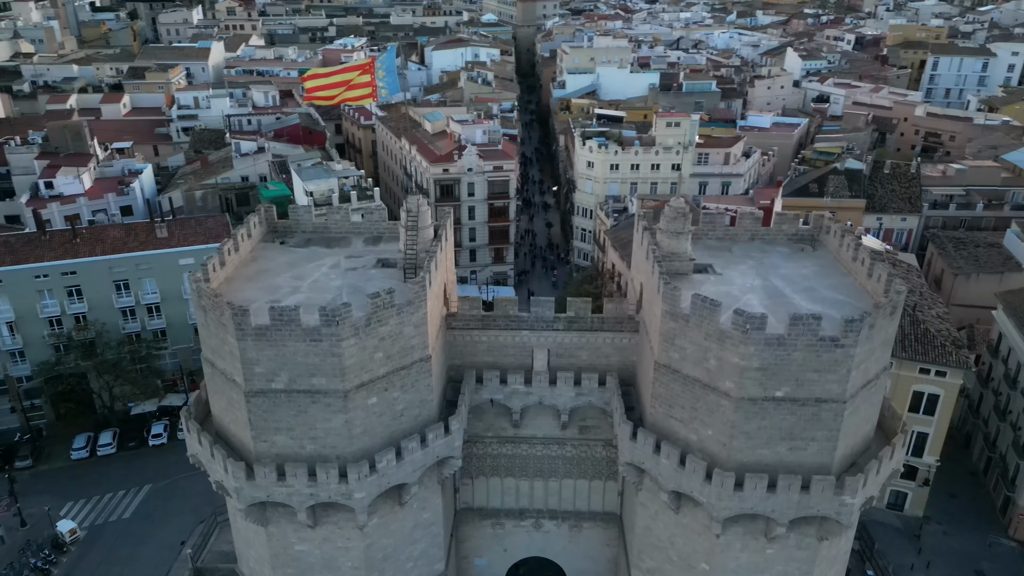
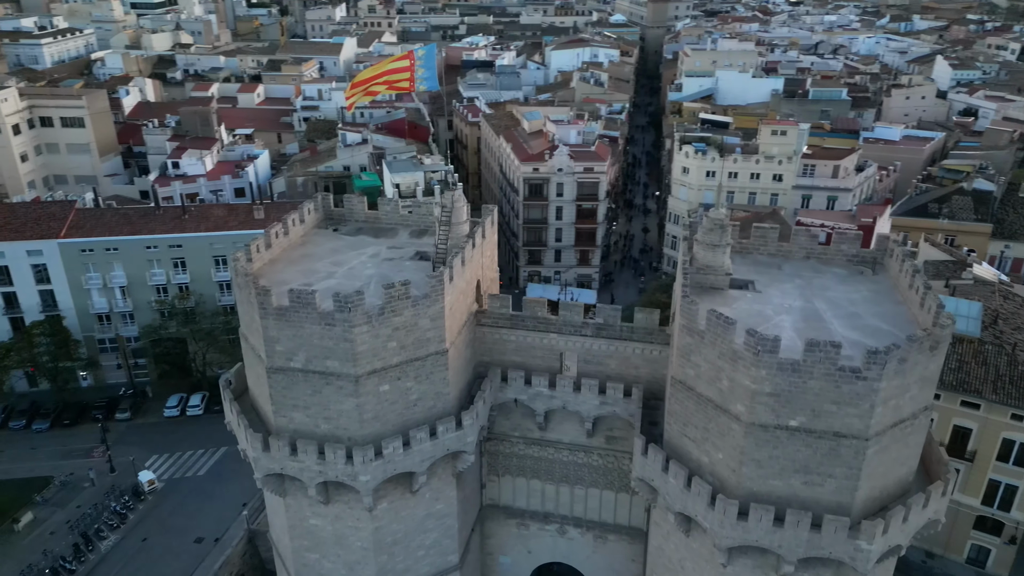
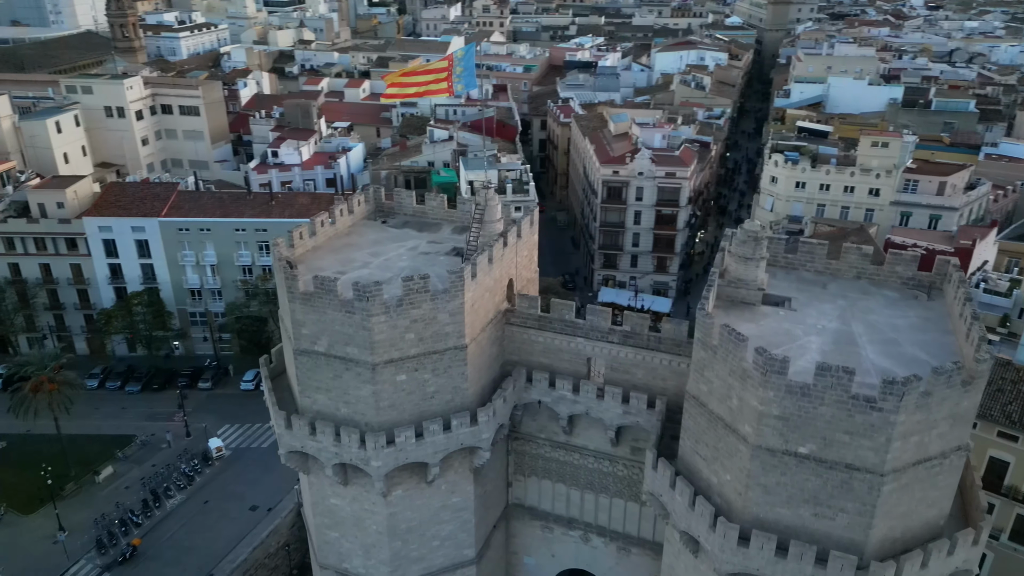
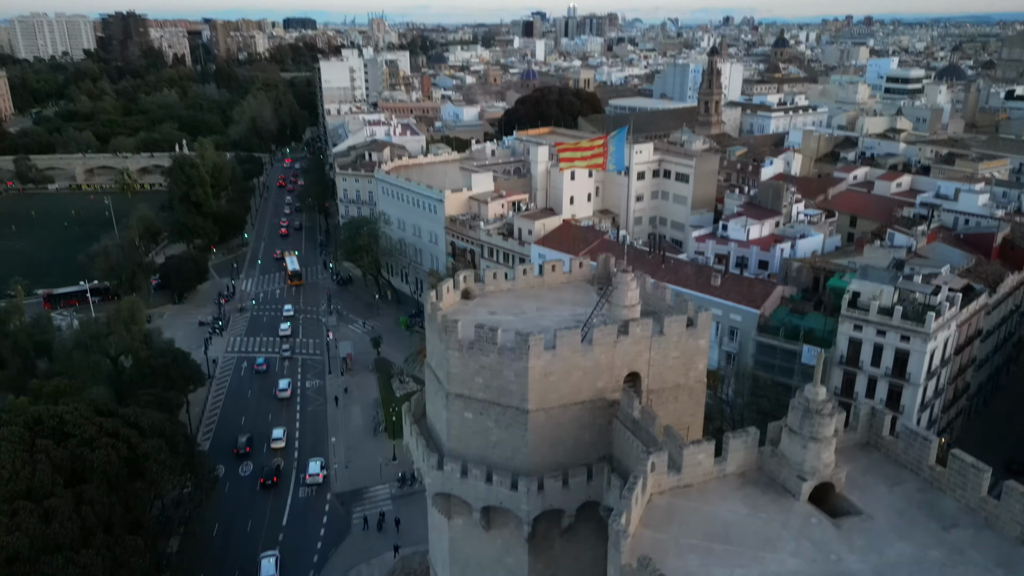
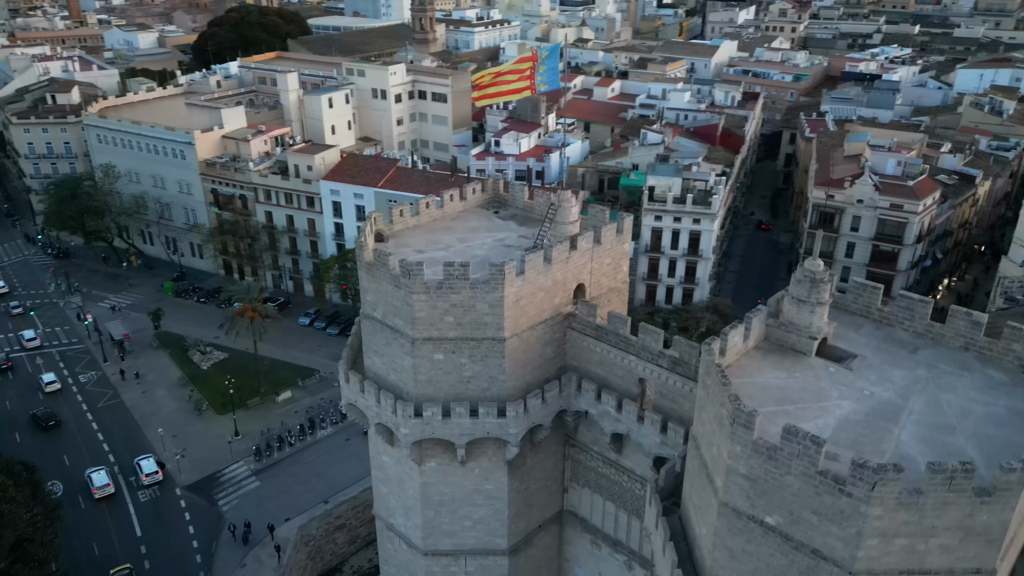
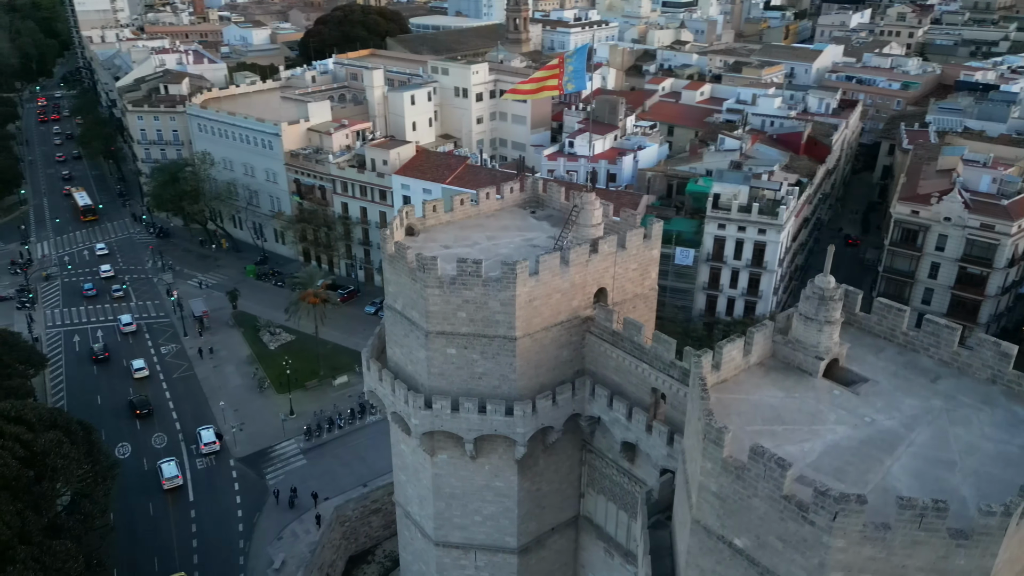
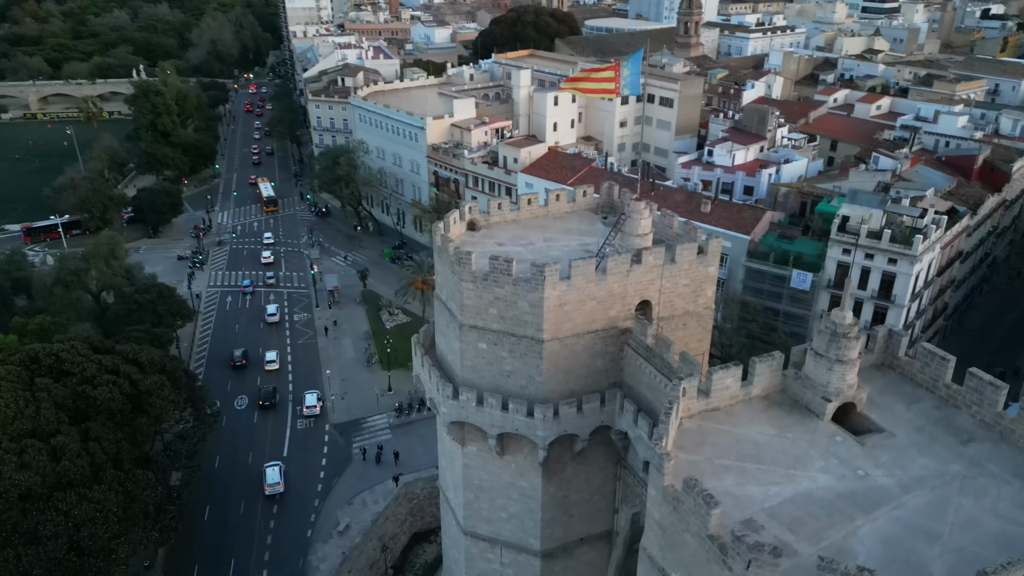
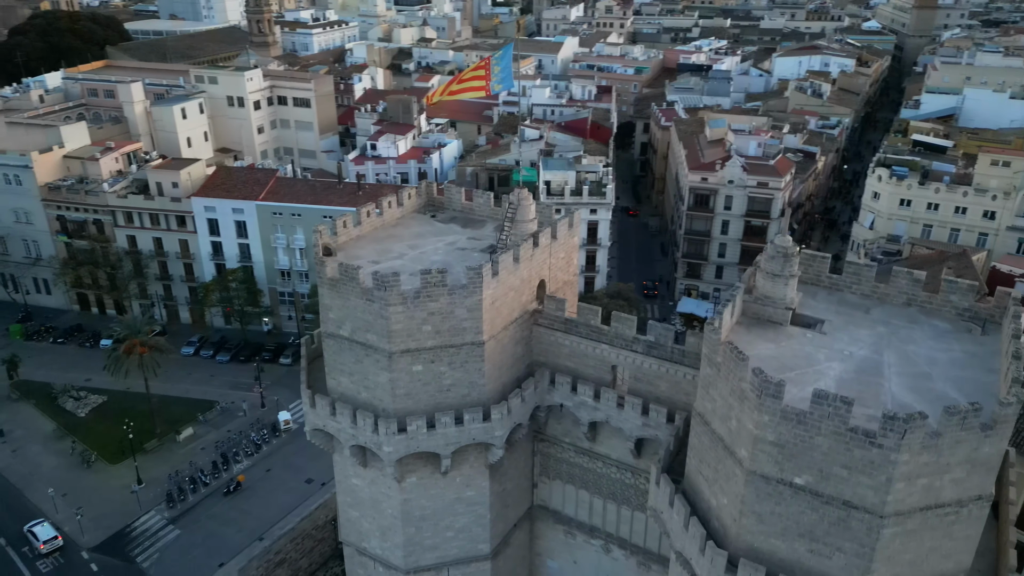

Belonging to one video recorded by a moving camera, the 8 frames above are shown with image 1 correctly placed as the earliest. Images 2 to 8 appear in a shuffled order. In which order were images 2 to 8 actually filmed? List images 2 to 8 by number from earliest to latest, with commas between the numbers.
2, 3, 8, 5, 6, 7, 4
